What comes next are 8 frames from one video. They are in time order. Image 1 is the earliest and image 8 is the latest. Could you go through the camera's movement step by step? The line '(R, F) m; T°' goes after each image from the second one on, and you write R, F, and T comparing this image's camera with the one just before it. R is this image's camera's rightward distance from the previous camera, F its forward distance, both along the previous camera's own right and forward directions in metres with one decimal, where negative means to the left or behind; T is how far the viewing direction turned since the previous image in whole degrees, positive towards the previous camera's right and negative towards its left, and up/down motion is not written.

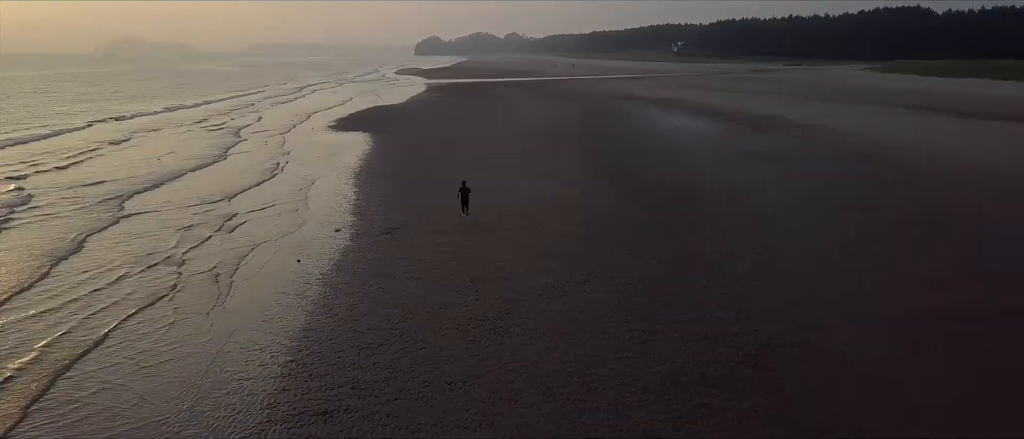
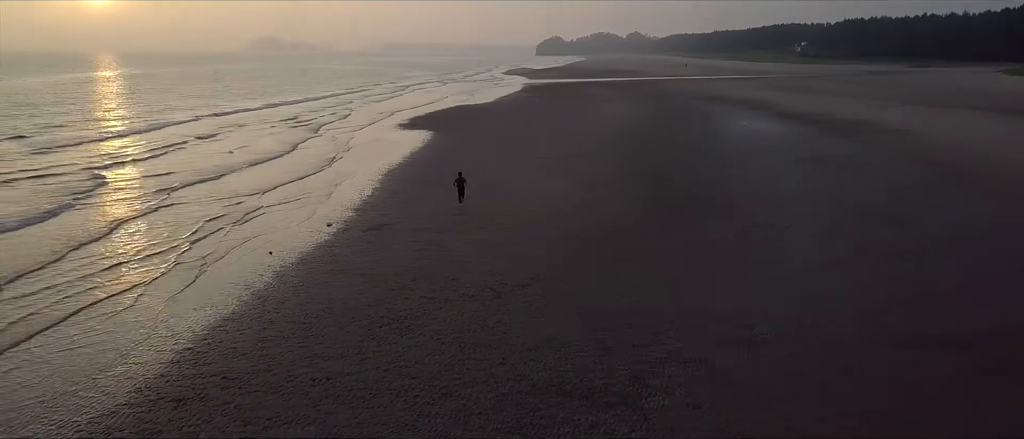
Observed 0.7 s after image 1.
(+2.0, +0.2) m; -8°
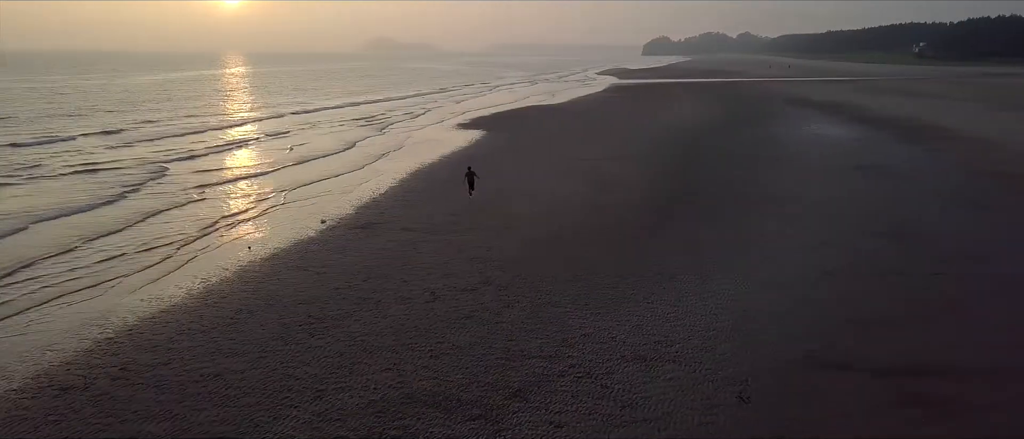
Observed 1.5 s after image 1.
(+1.7, +0.3) m; -7°
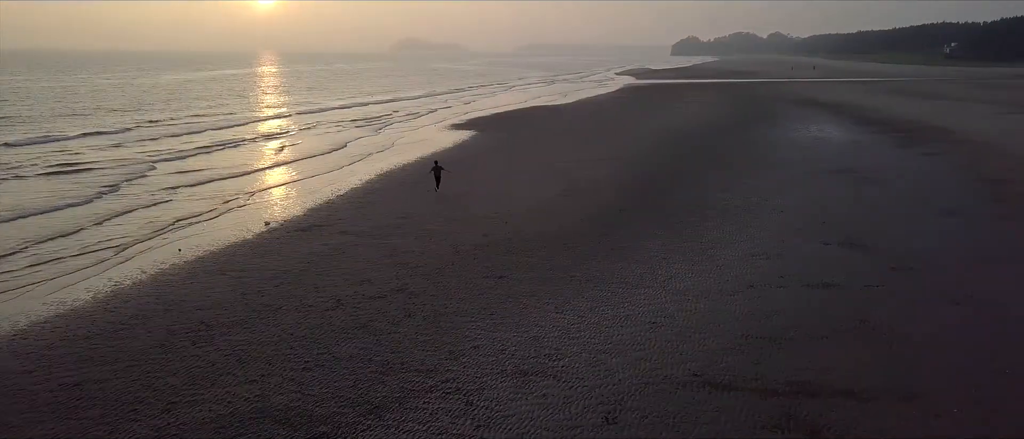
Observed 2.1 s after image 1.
(+1.3, +0.3) m; -2°
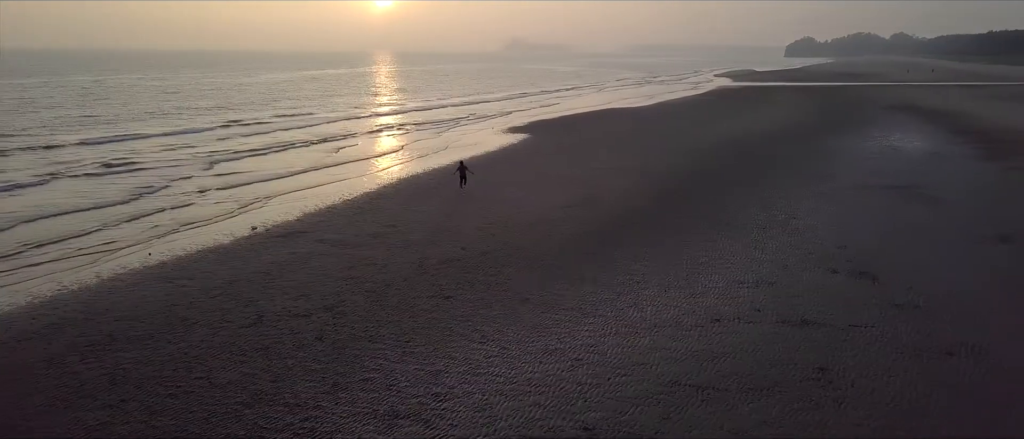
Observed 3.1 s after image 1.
(+1.7, +0.9) m; -7°
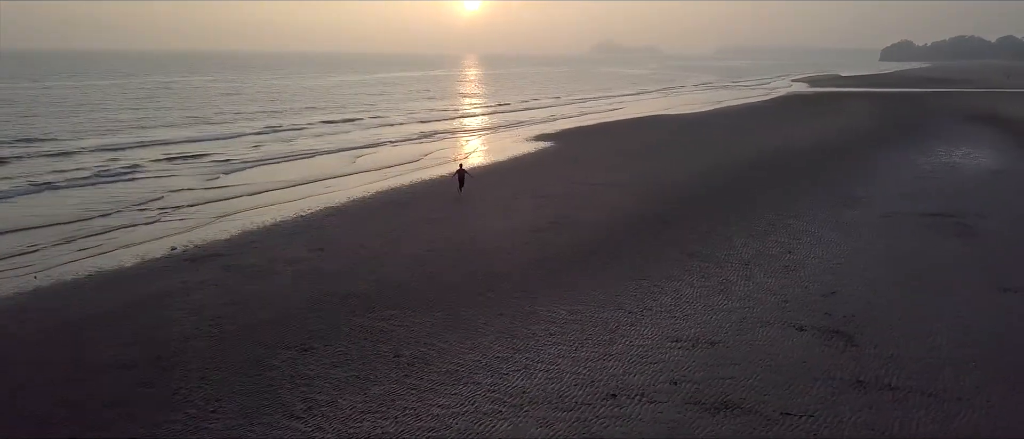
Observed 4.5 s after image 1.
(+1.8, +1.6) m; -6°
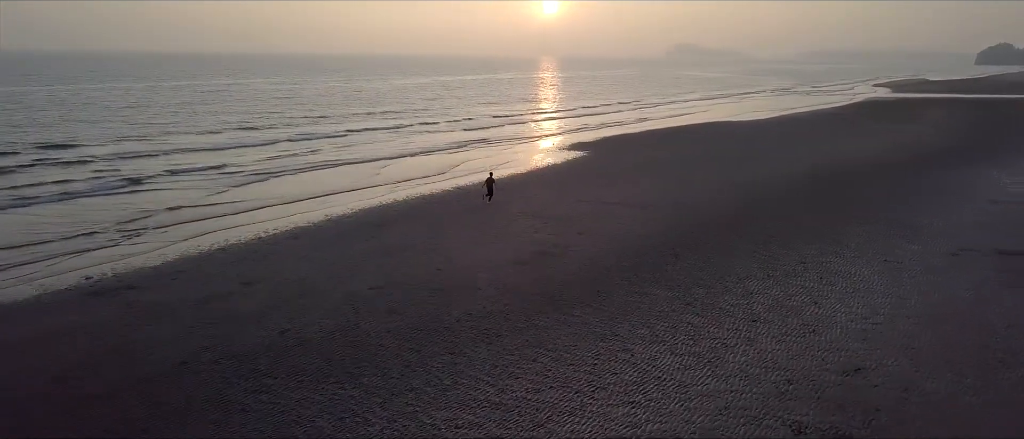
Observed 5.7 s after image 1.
(+1.3, +1.9) m; -5°
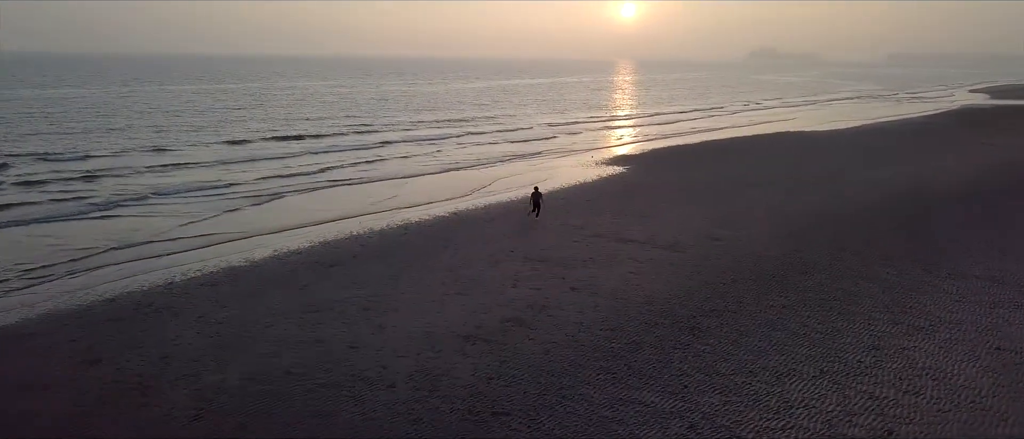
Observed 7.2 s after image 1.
(+1.1, +2.8) m; -5°
